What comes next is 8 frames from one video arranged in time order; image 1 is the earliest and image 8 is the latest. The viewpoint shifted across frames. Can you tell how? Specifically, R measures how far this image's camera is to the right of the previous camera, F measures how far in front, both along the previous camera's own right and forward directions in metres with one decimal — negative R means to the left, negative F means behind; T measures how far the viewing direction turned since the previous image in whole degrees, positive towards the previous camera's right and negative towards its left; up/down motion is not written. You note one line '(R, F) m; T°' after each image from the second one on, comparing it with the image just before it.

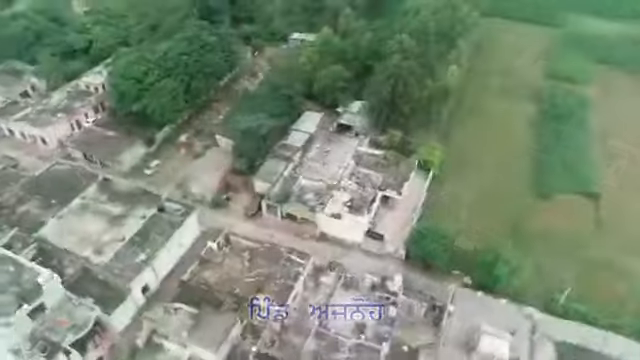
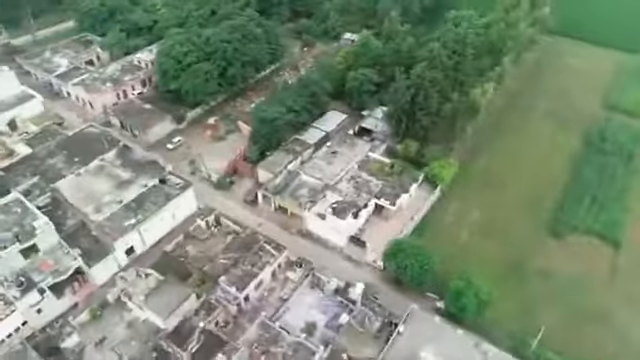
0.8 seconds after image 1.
(+5.6, +0.3) m; -10°
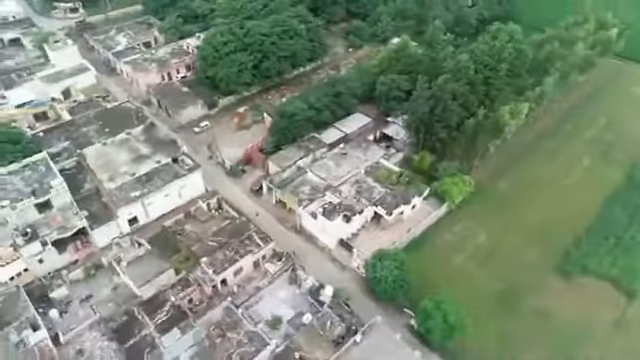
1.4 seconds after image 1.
(+4.5, +0.2) m; -9°
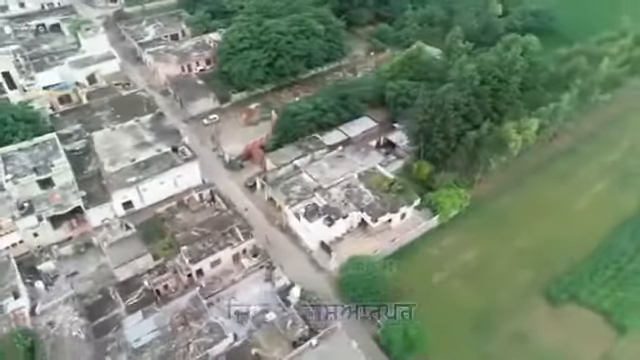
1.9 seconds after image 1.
(+3.6, +0.2) m; -5°
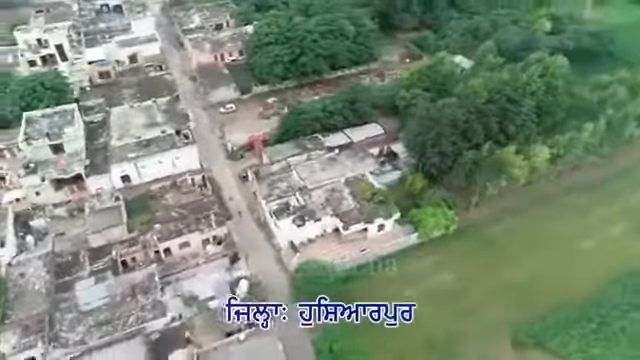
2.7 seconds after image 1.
(+5.8, +0.6) m; -9°
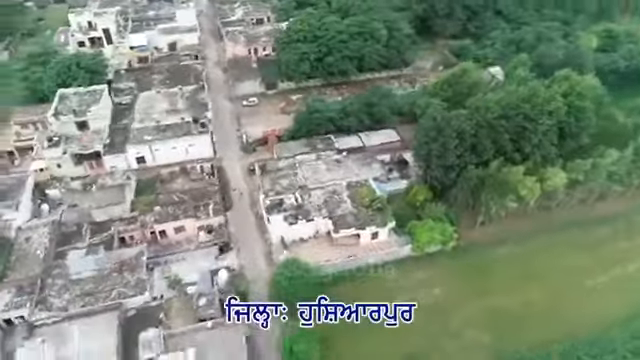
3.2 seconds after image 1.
(+3.5, +0.3) m; -7°
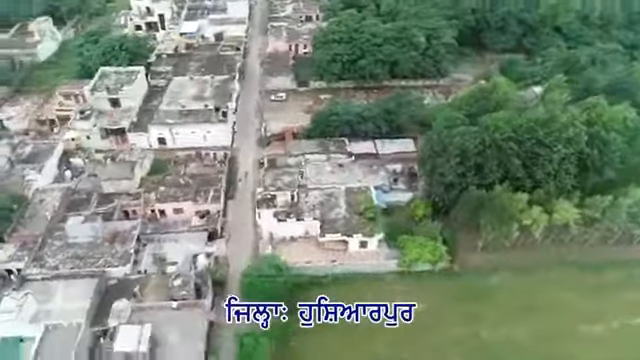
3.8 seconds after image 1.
(+4.4, +0.4) m; -8°
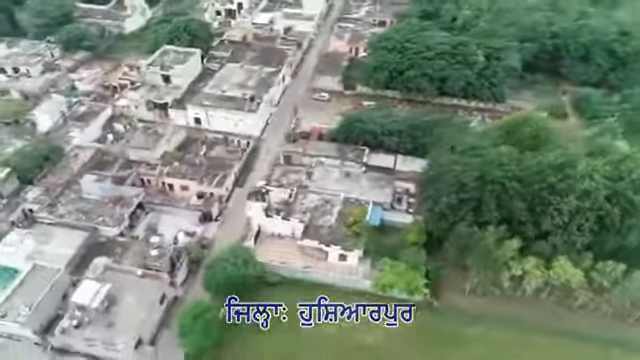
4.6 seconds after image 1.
(+6.2, +1.0) m; -12°
